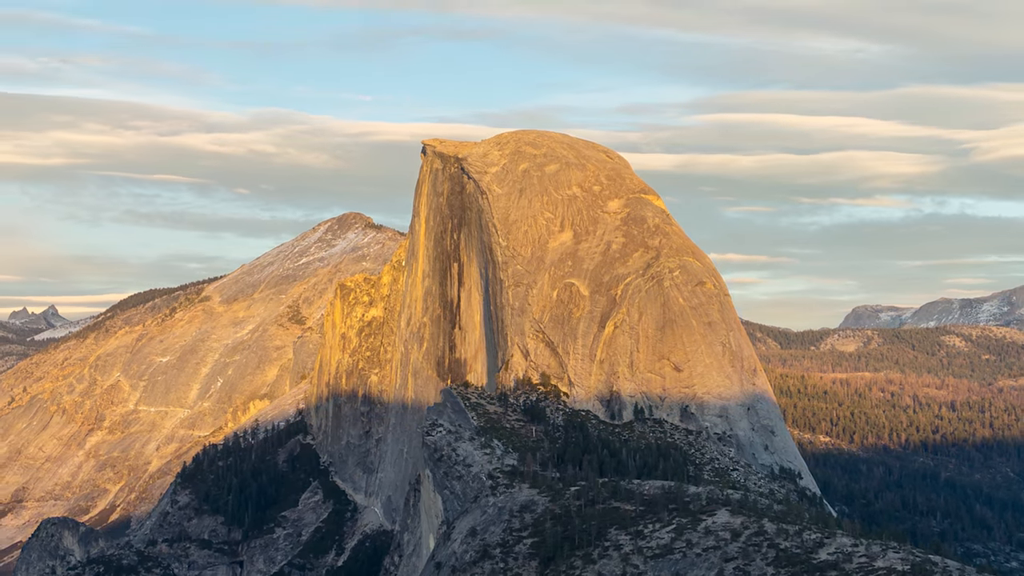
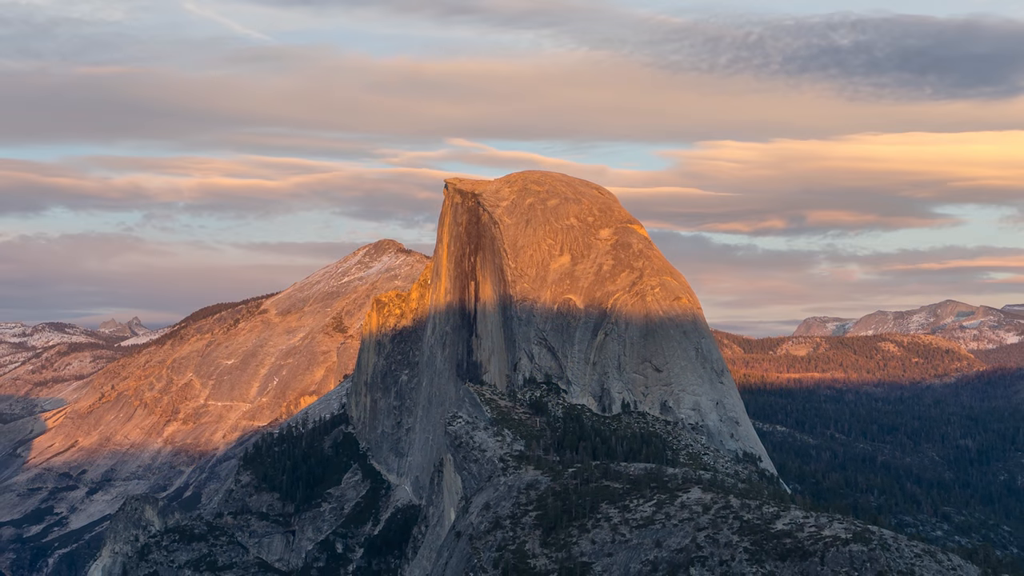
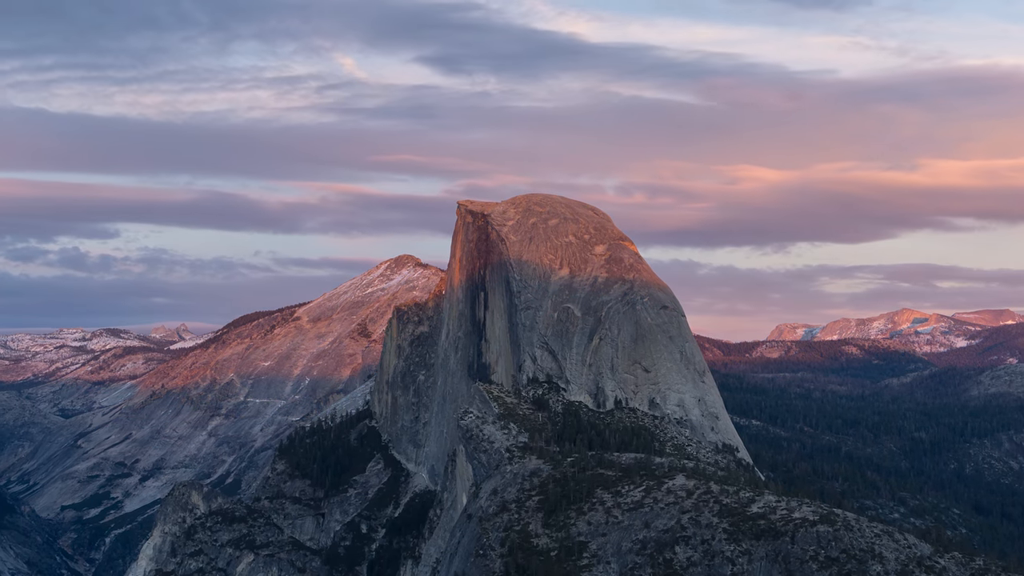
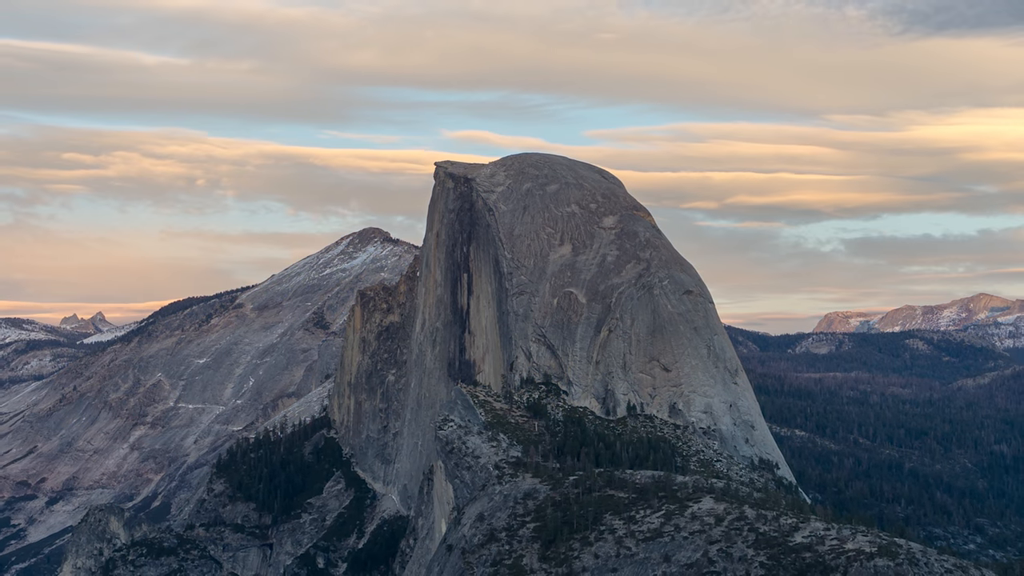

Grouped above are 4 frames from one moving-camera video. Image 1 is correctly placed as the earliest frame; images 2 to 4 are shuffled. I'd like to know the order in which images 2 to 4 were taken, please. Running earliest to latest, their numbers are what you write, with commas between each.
4, 2, 3
